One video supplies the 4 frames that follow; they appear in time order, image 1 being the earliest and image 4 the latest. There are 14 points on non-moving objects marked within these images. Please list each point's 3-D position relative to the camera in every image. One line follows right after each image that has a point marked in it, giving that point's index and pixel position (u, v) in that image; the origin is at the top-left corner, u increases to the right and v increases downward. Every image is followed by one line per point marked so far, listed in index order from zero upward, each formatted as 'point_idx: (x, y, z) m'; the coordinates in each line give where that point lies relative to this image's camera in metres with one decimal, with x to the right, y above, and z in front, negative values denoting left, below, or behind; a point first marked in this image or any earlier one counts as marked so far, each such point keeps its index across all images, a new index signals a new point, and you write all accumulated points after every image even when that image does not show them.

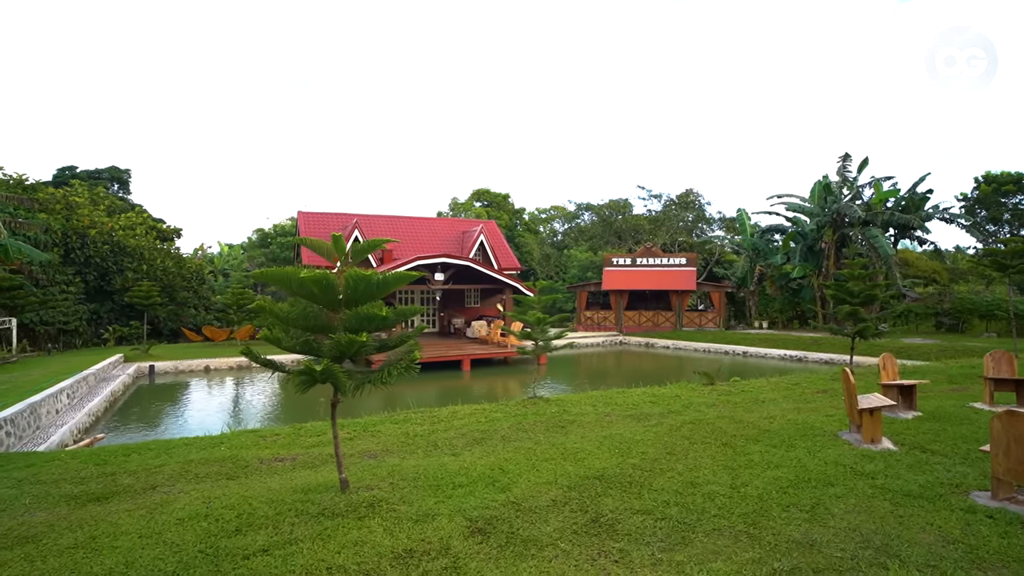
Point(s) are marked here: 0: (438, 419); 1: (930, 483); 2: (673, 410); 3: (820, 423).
0: (-1.1, -1.9, +8.0) m
1: (+3.7, -1.8, +5.0) m
2: (+2.3, -1.8, +8.0) m
3: (+3.9, -1.7, +7.0) m
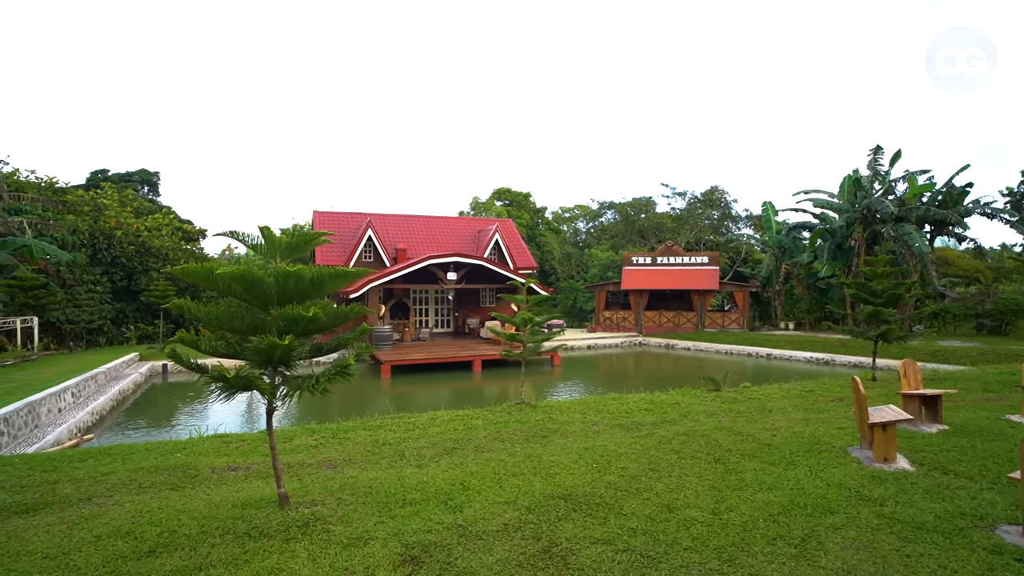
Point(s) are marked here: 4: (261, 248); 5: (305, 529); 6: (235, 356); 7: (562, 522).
0: (-1.3, -1.9, +7.5) m
1: (+3.3, -1.7, +4.2) m
2: (+2.1, -1.7, +7.4) m
3: (+3.6, -1.7, +6.2) m
4: (-2.1, +0.3, +4.6) m
5: (-1.7, -1.9, +4.5) m
6: (-2.2, -0.5, +4.4) m
7: (+0.4, -1.8, +4.4) m
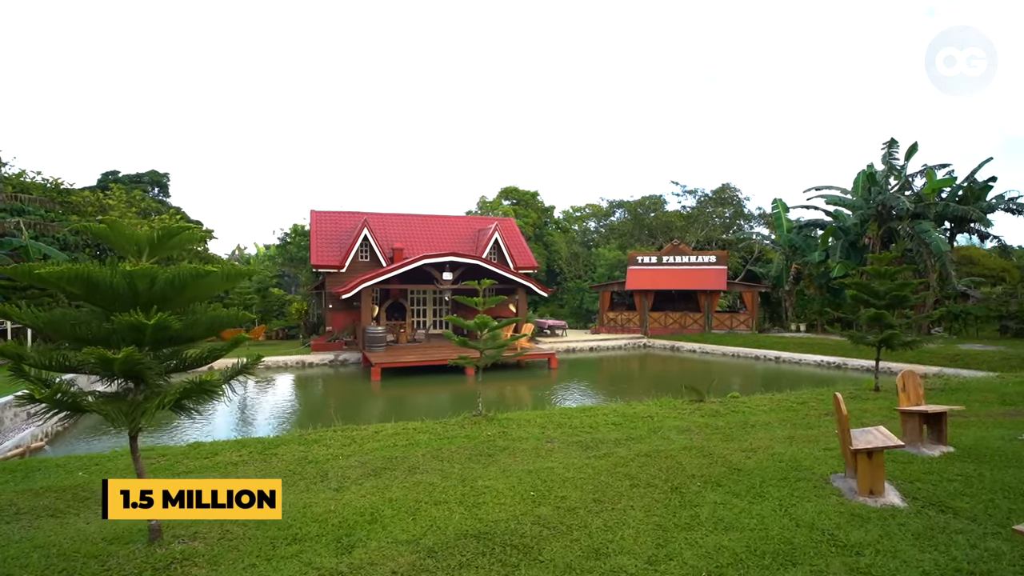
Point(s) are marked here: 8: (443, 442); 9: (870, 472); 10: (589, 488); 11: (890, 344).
0: (-2.0, -1.9, +6.8) m
1: (+2.6, -1.7, +3.4) m
2: (+1.4, -1.7, +6.5) m
3: (+2.9, -1.7, +5.4) m
4: (-2.8, +0.3, +3.9) m
5: (-2.4, -1.9, +3.8) m
6: (-2.9, -0.5, +3.7) m
7: (-0.3, -1.8, +3.6) m
8: (-0.8, -1.8, +6.6) m
9: (+2.9, -1.5, +4.5) m
10: (+0.7, -1.8, +5.0) m
11: (+7.3, -1.1, +10.7) m
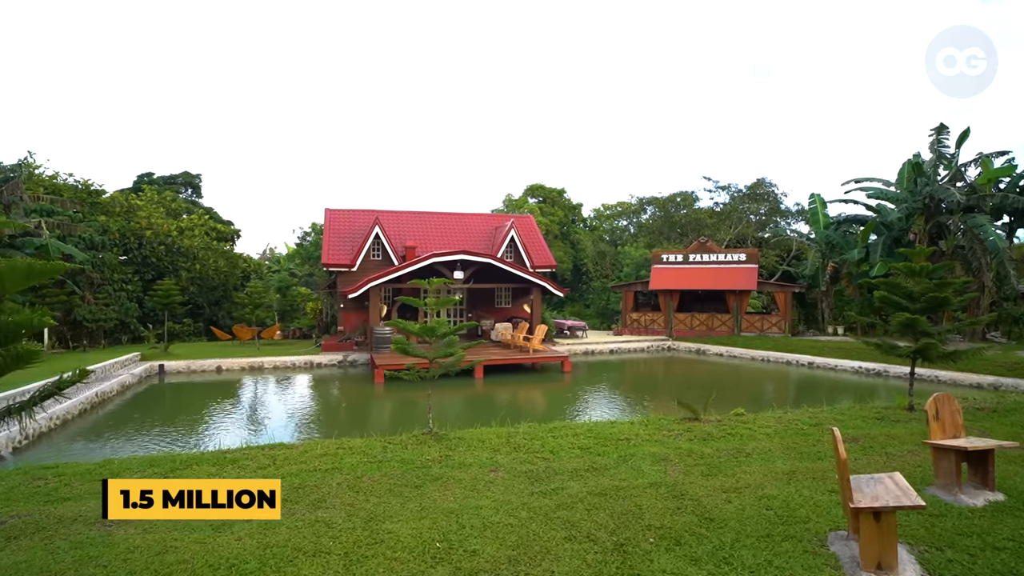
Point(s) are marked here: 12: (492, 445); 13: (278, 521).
0: (-2.5, -1.8, +5.9) m
1: (+1.8, -1.7, +2.2) m
2: (+0.9, -1.7, +5.4) m
3: (+2.2, -1.7, +4.2) m
4: (-3.5, +0.4, +3.1) m
5: (-3.1, -1.9, +2.9) m
6: (-3.7, -0.5, +2.8) m
7: (-1.1, -1.8, +2.6) m
8: (-1.4, -1.8, +5.6) m
9: (+2.2, -1.5, +3.3) m
10: (0.0, -1.8, +3.9) m
11: (+7.0, -1.0, +9.2) m
12: (-0.2, -1.7, +6.2) m
13: (-1.9, -1.9, +4.5) m
